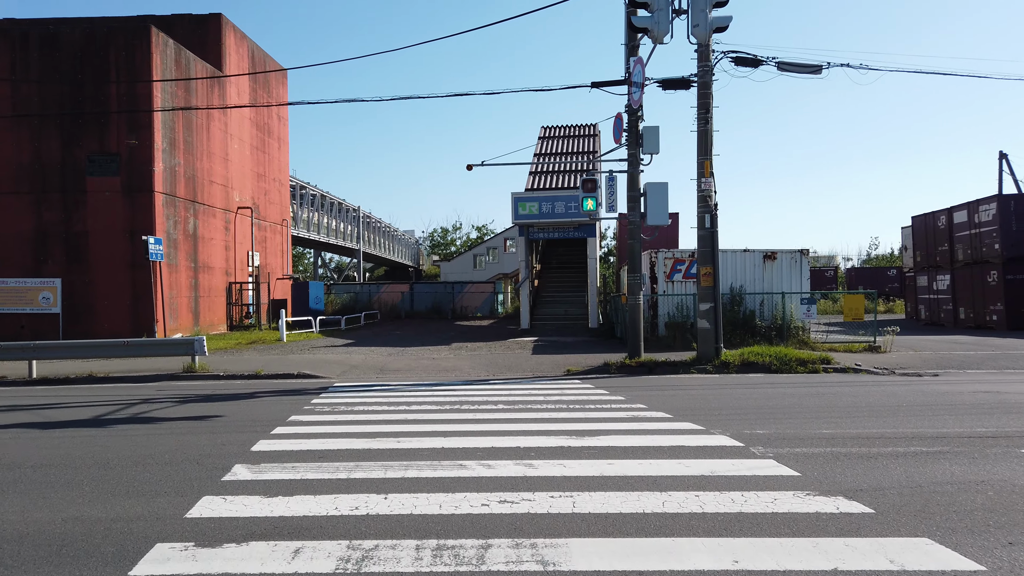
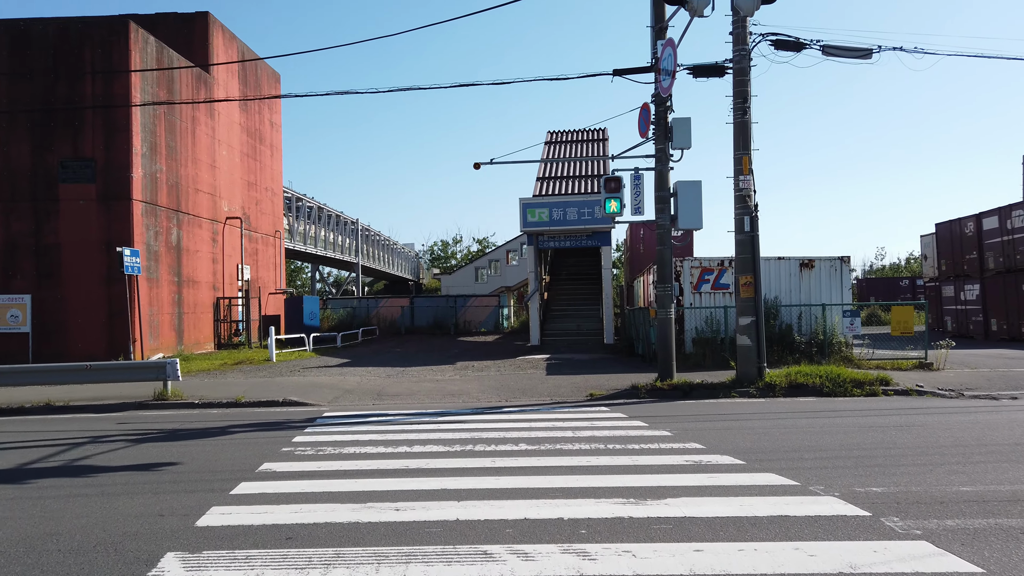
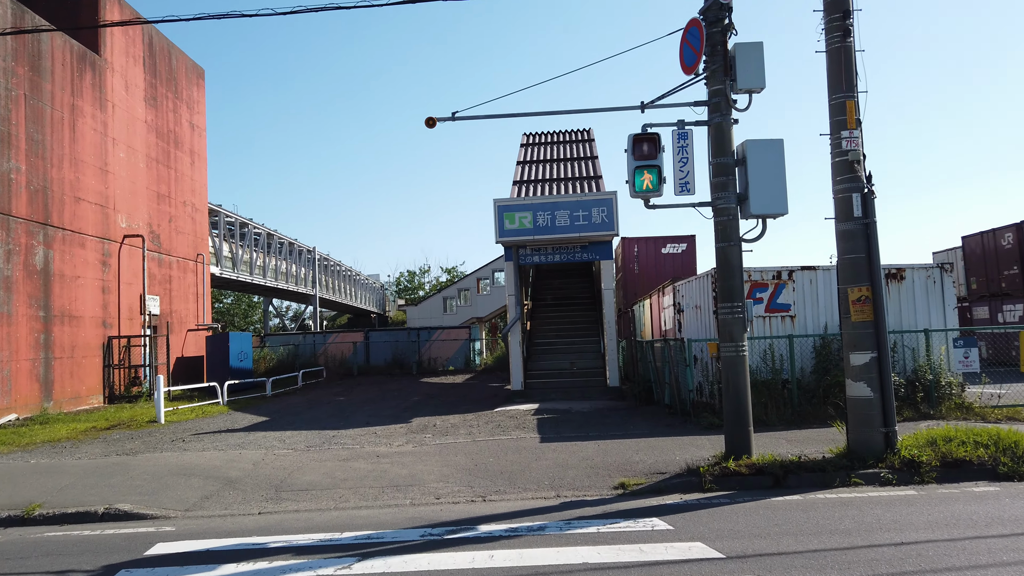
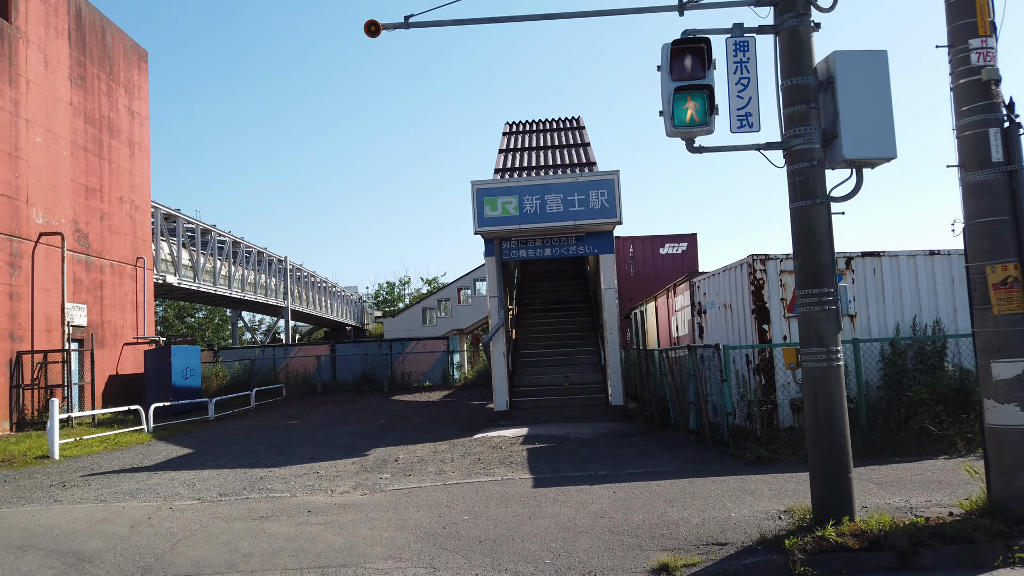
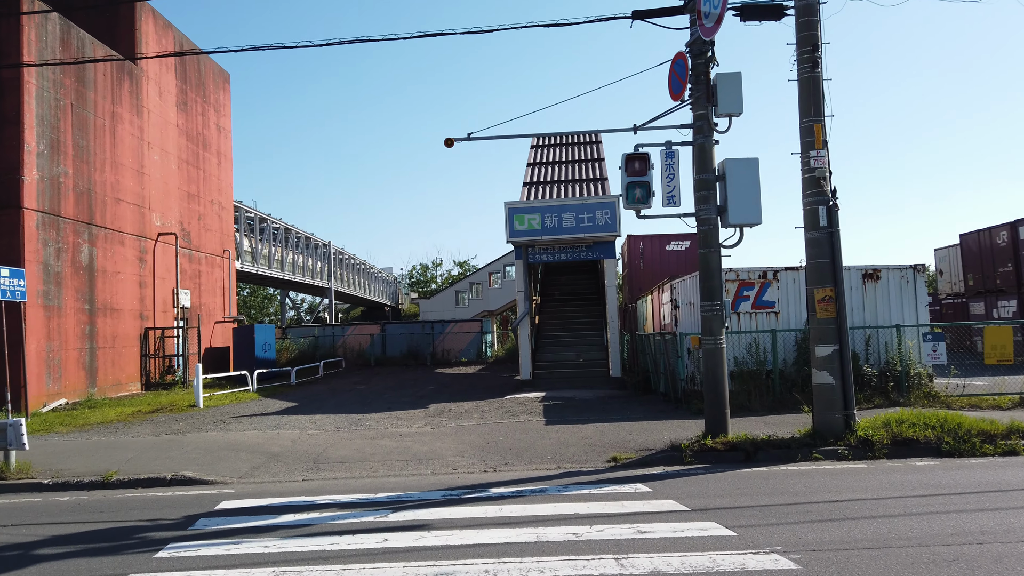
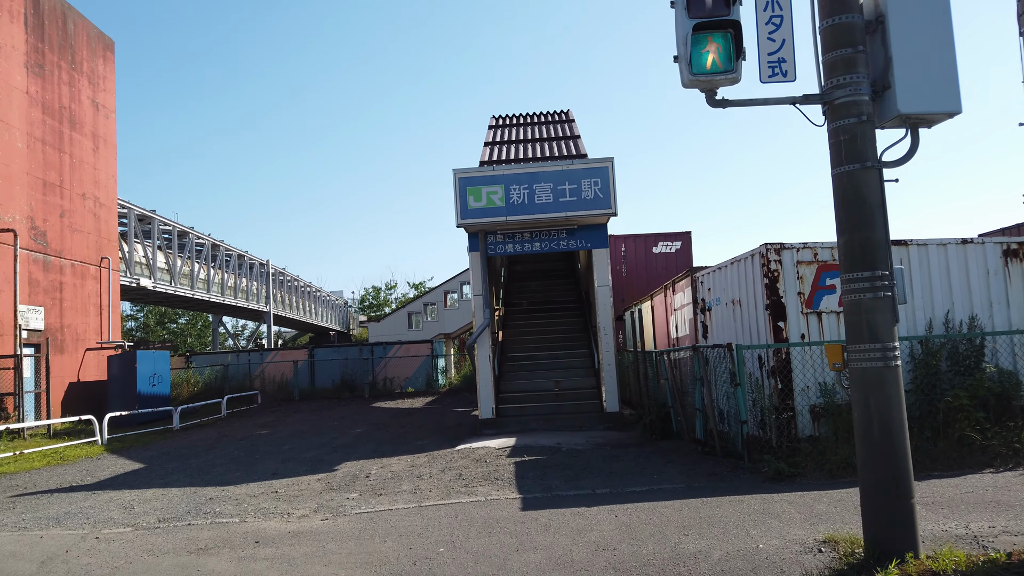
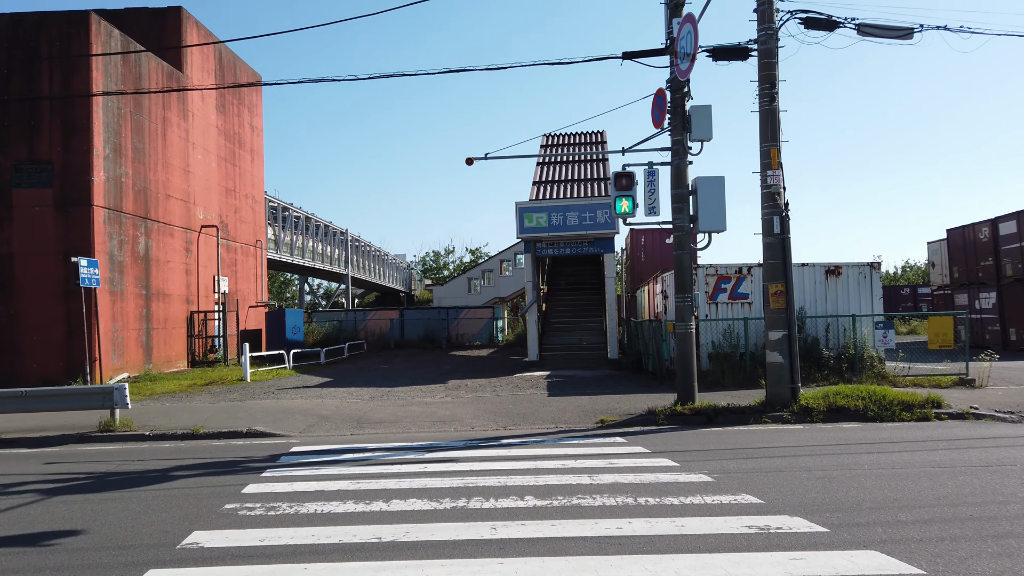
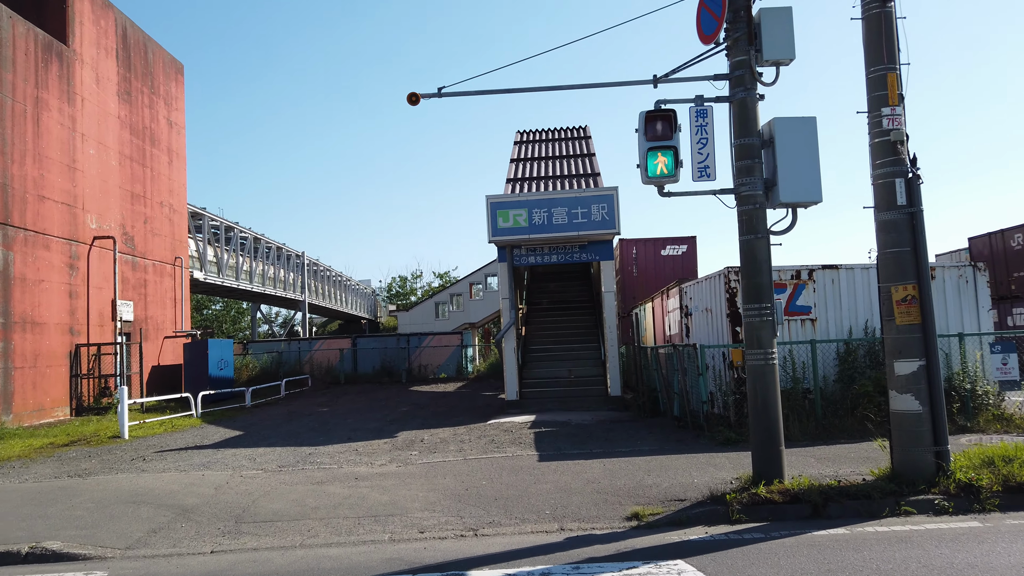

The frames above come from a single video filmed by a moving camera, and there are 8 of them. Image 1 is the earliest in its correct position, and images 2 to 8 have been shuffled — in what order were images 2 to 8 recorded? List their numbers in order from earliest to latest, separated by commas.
2, 7, 5, 3, 8, 4, 6
